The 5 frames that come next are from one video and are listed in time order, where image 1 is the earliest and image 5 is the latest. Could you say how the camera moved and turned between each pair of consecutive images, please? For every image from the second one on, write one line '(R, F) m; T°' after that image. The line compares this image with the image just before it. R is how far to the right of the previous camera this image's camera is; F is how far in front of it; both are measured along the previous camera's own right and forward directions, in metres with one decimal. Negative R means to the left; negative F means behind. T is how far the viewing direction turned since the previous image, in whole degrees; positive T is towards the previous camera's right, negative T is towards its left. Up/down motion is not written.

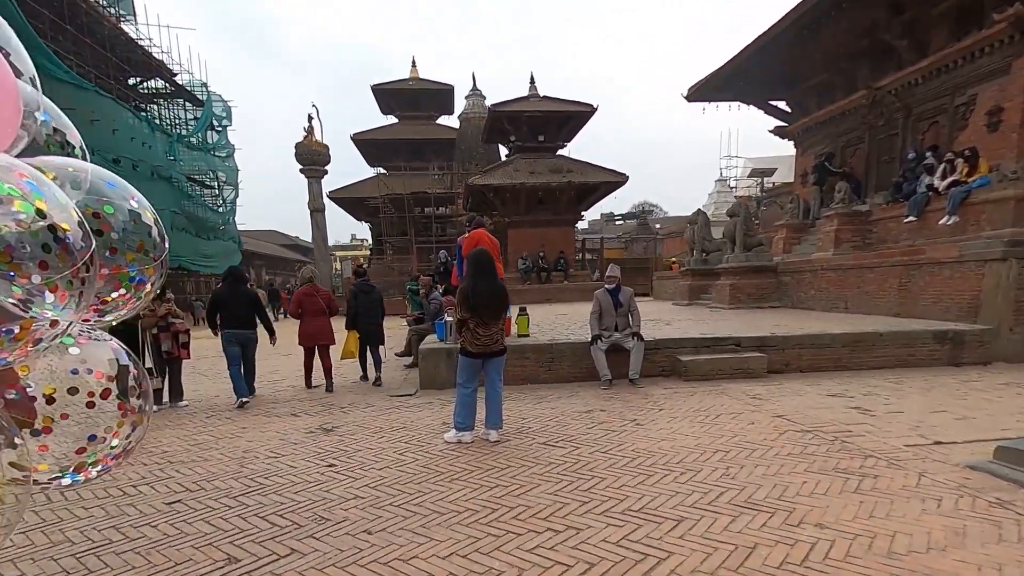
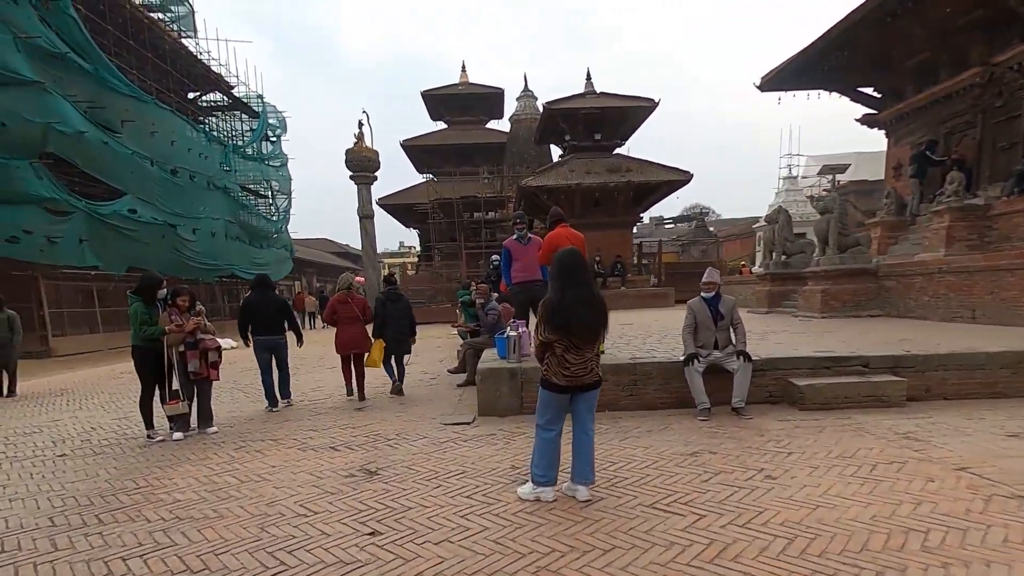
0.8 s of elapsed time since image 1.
(-0.3, +0.9) m; -5°
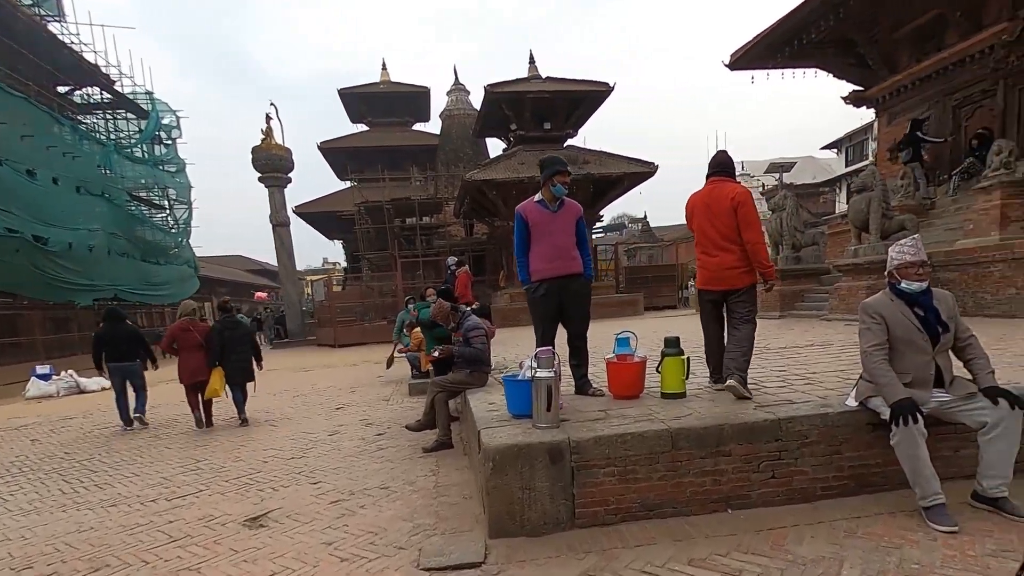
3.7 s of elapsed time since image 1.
(-0.5, +2.6) m; +7°
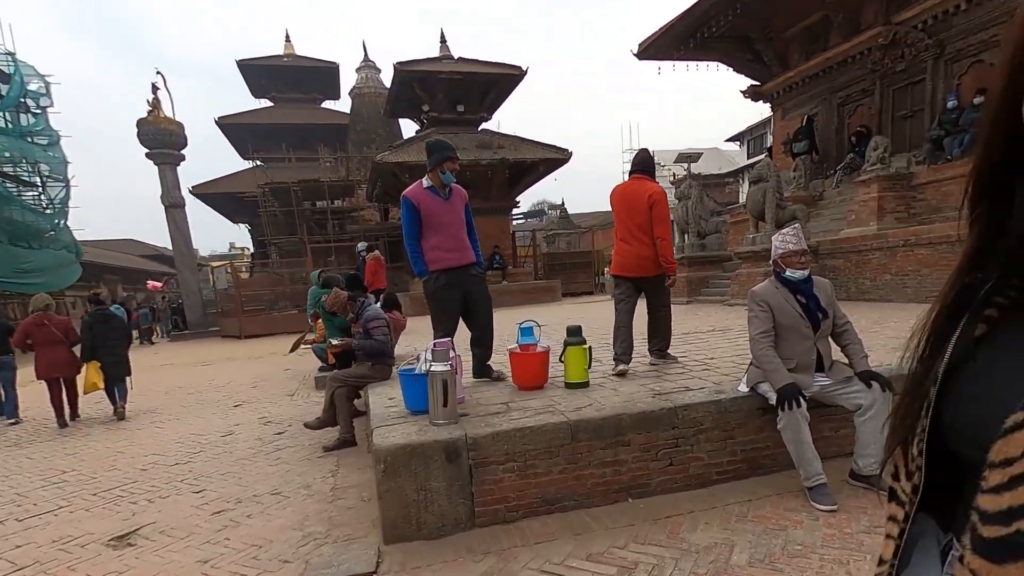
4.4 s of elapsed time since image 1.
(+0.1, +0.1) m; +8°
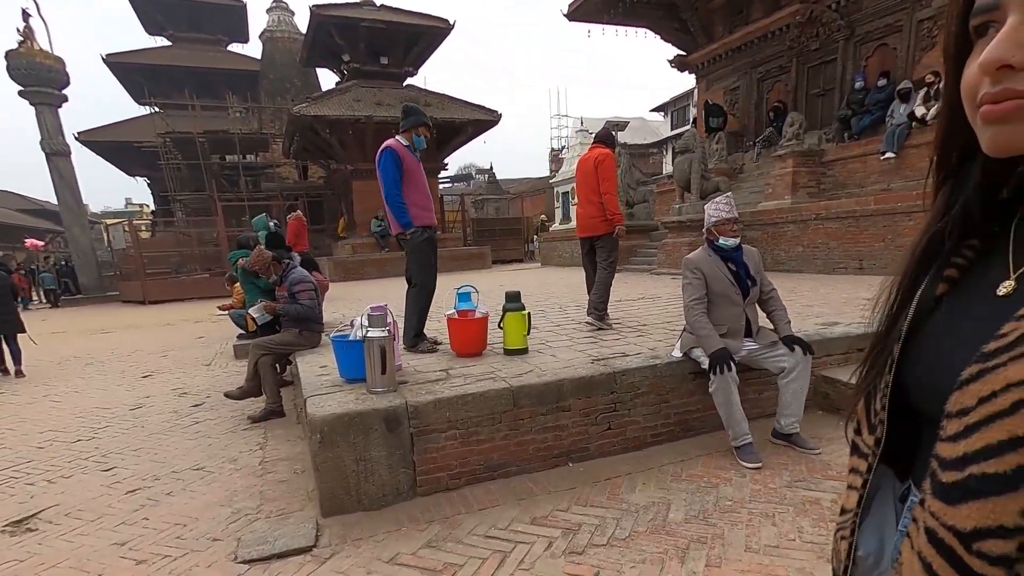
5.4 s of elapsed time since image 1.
(-0.1, +0.1) m; +8°
